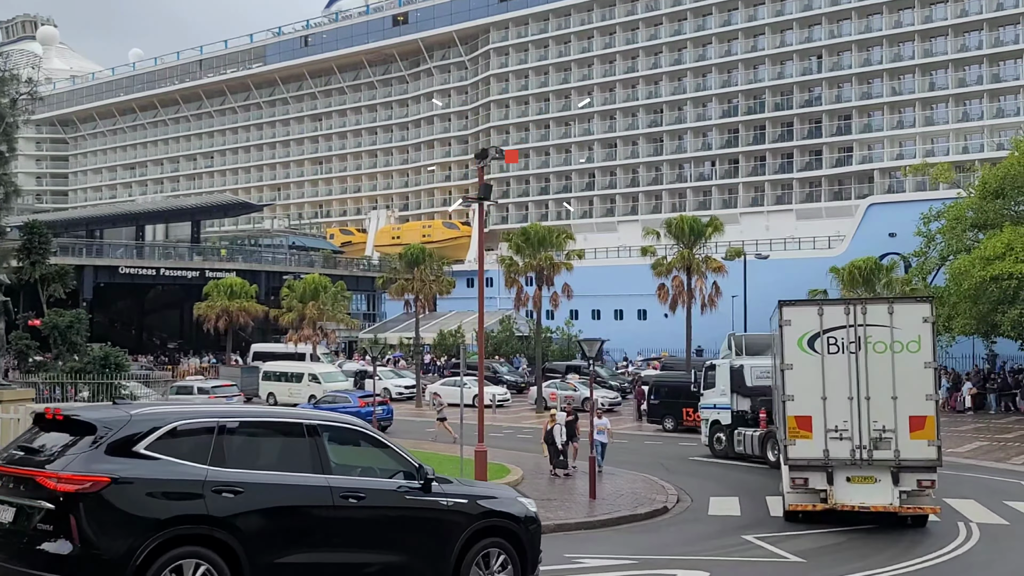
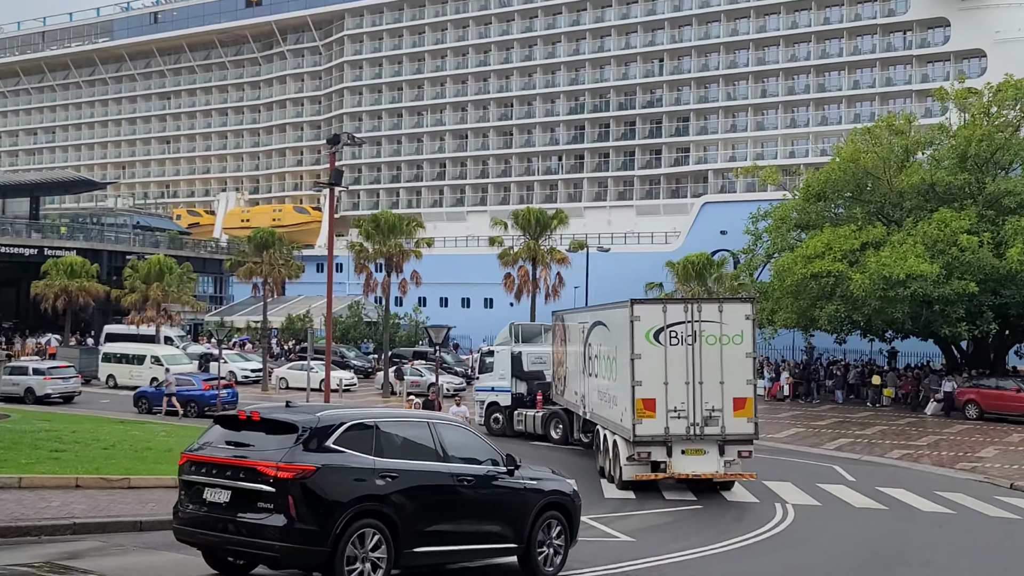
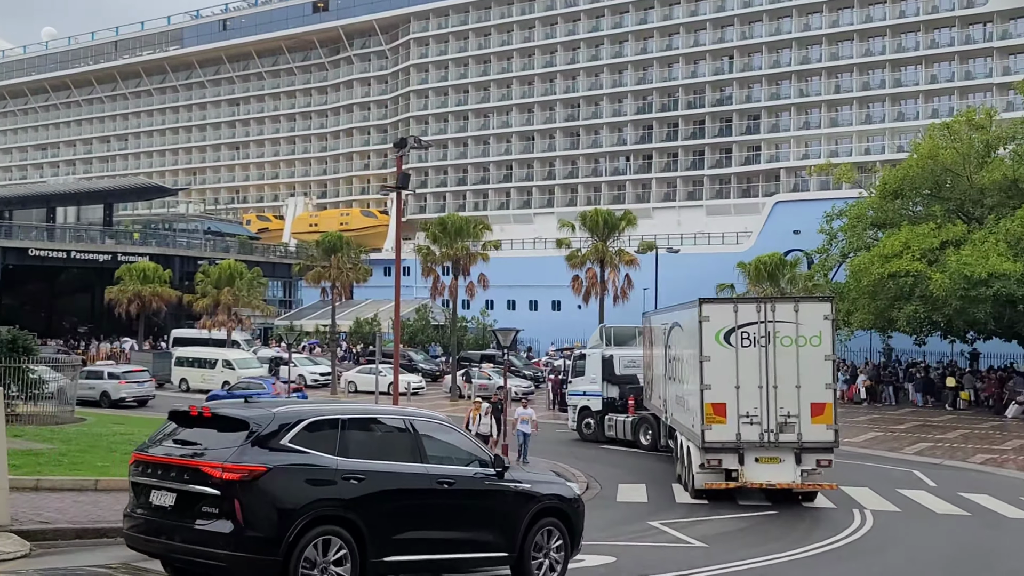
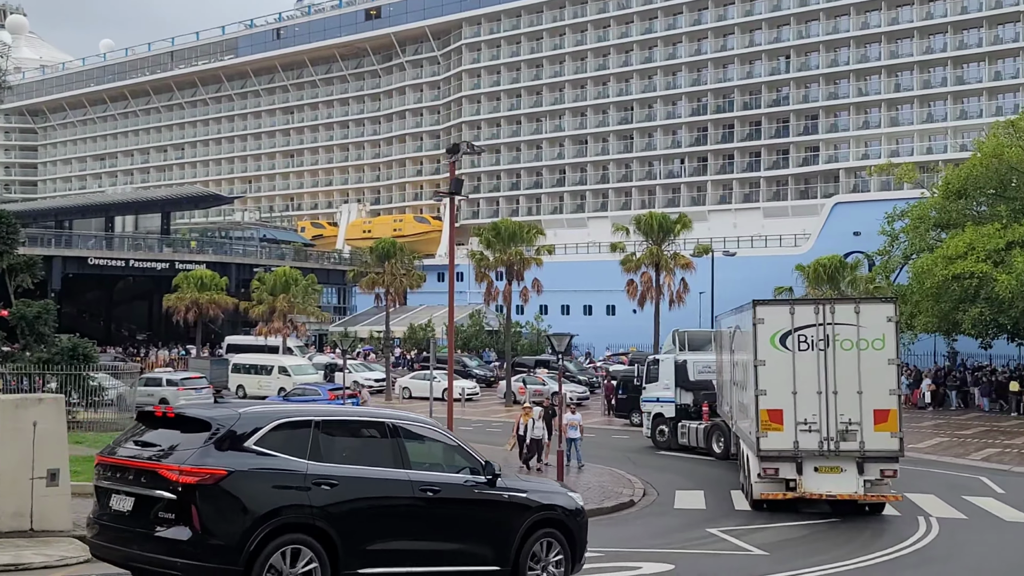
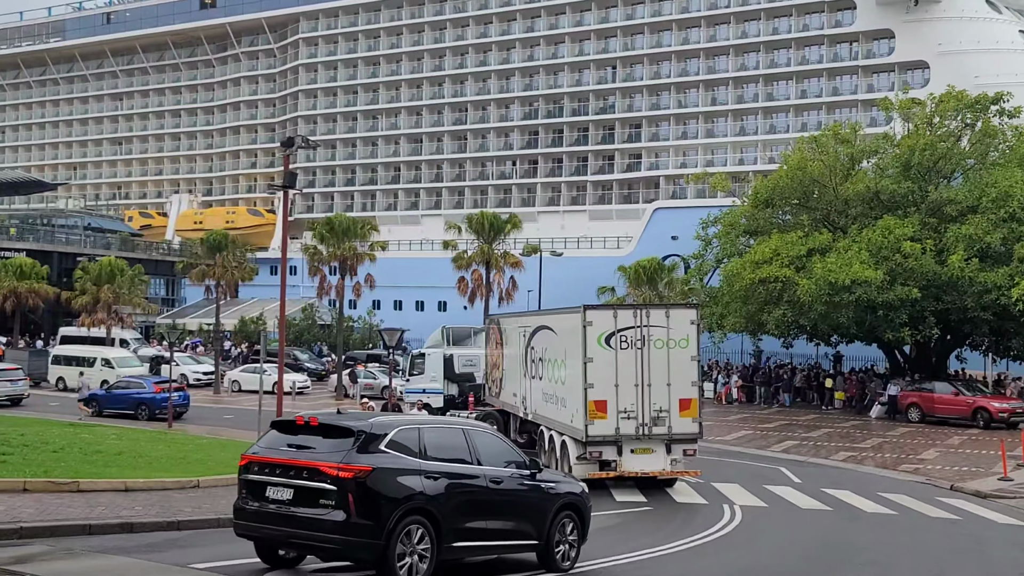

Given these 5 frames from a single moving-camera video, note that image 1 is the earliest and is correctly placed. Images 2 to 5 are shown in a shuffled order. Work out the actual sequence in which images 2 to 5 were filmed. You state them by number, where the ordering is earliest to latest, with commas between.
4, 3, 2, 5
